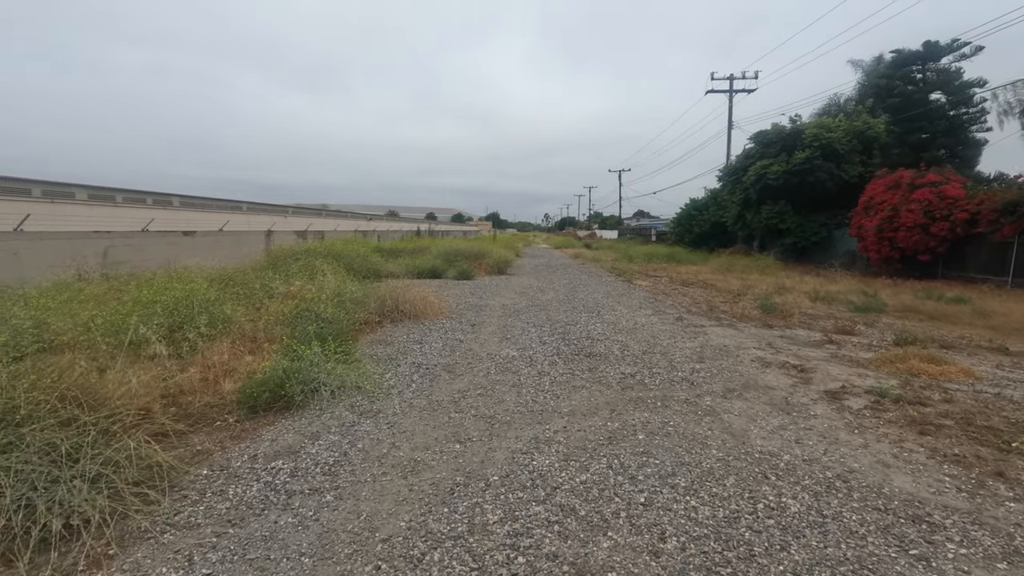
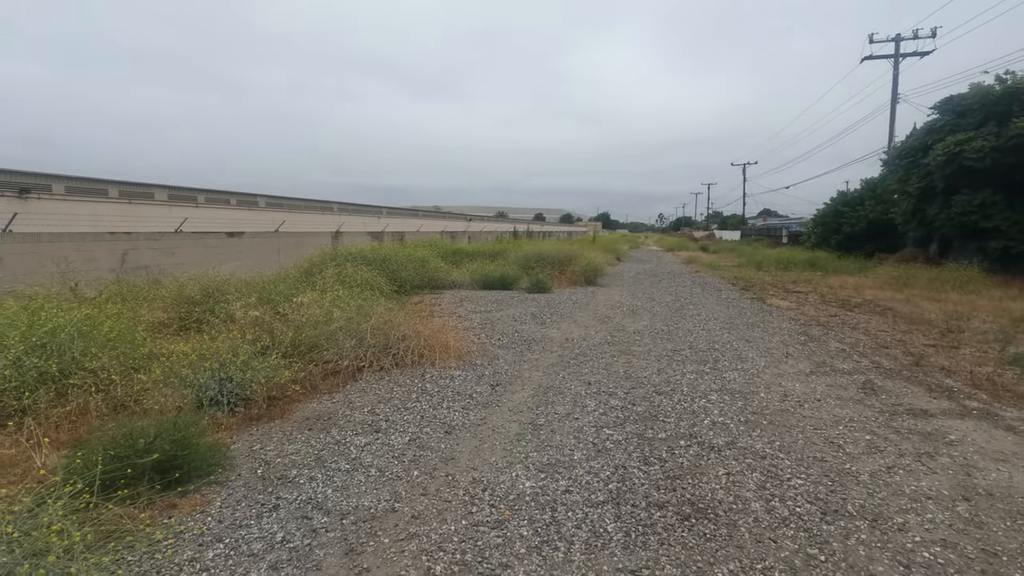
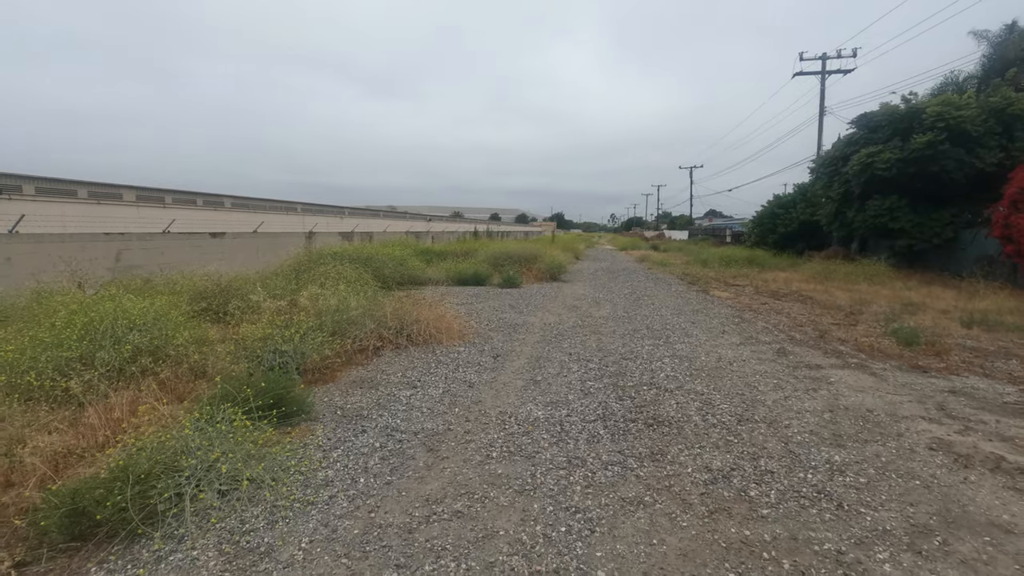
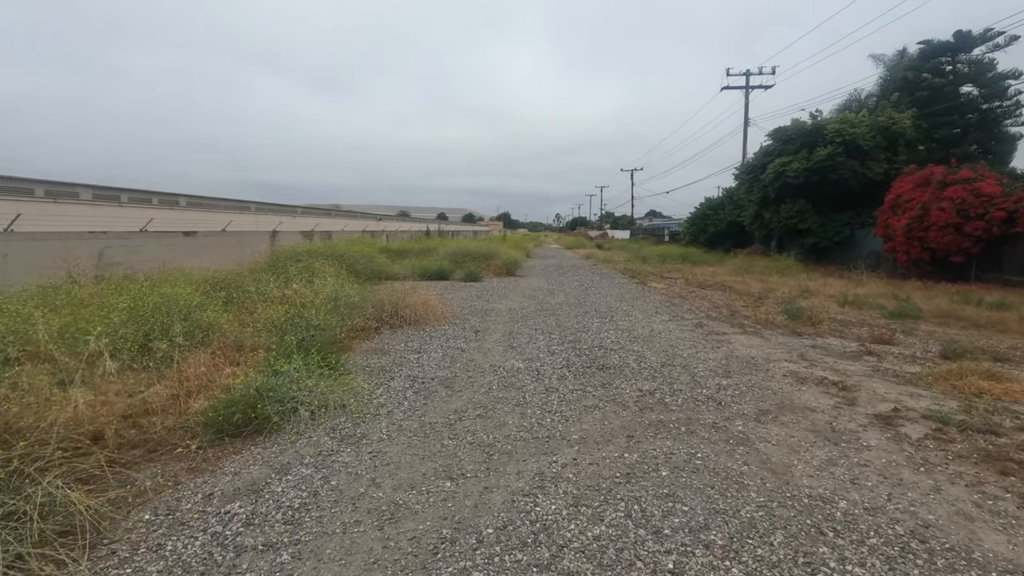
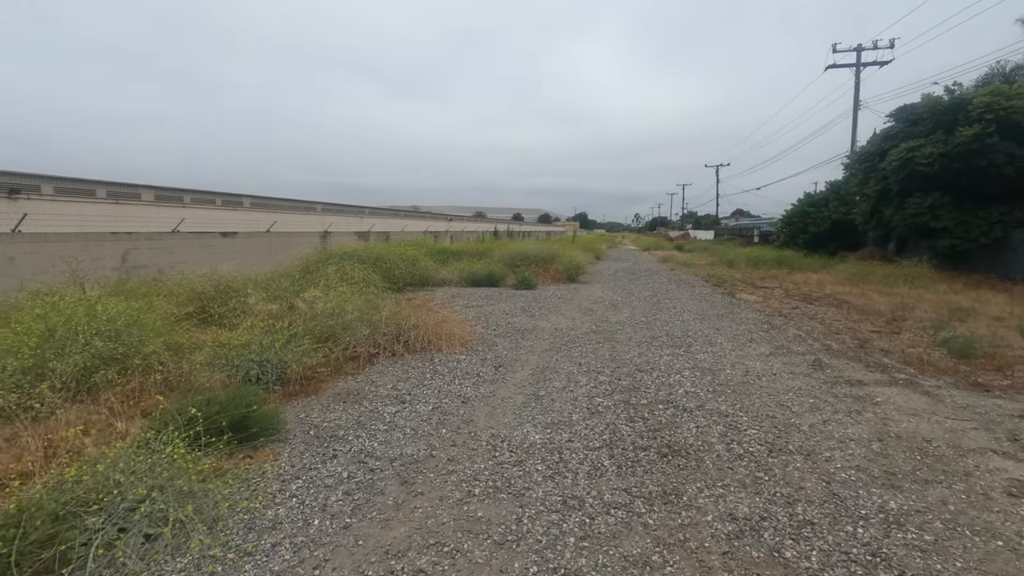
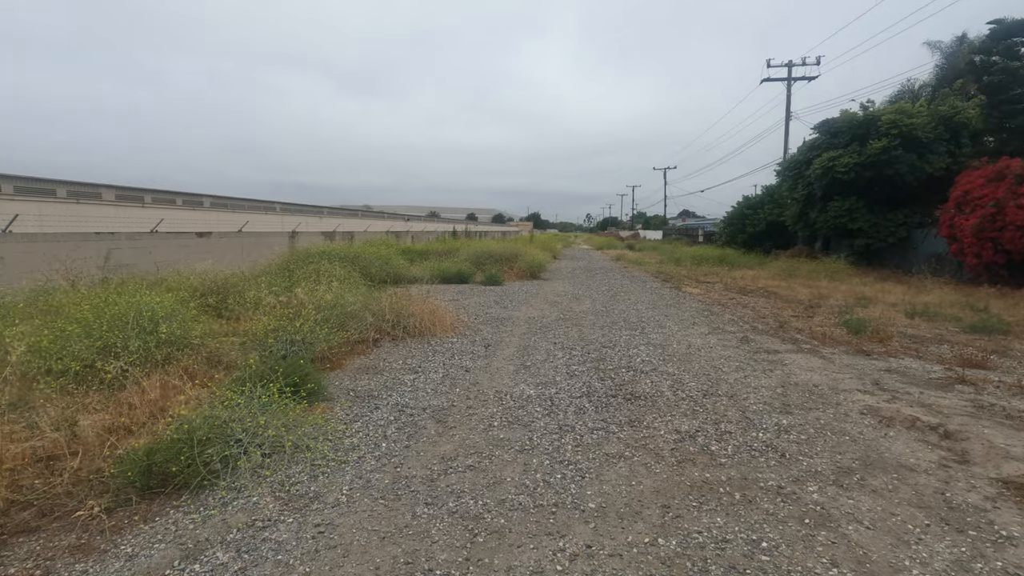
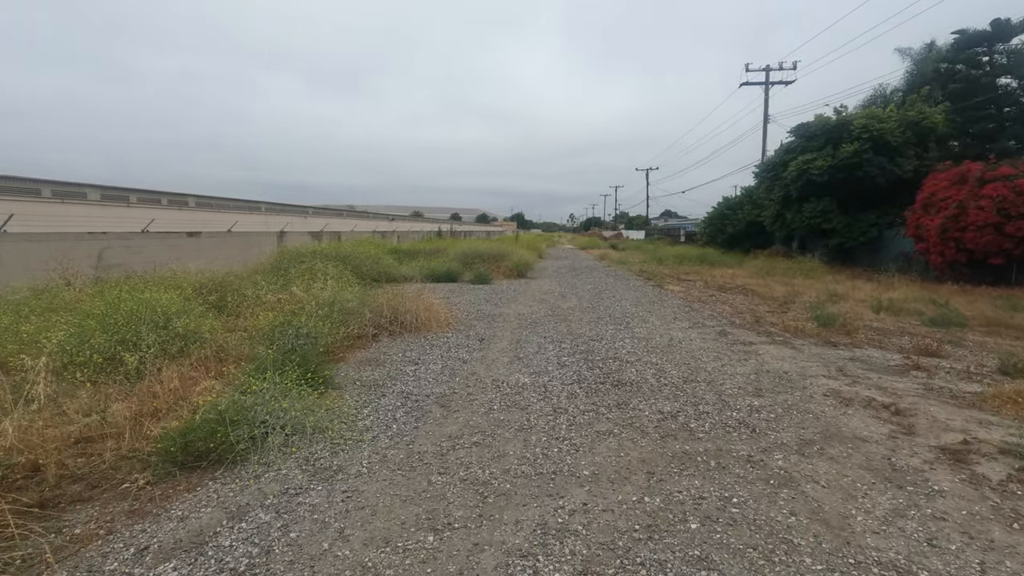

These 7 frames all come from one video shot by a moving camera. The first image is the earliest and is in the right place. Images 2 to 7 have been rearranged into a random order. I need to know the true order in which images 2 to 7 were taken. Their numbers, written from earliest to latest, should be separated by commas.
4, 7, 6, 3, 5, 2
